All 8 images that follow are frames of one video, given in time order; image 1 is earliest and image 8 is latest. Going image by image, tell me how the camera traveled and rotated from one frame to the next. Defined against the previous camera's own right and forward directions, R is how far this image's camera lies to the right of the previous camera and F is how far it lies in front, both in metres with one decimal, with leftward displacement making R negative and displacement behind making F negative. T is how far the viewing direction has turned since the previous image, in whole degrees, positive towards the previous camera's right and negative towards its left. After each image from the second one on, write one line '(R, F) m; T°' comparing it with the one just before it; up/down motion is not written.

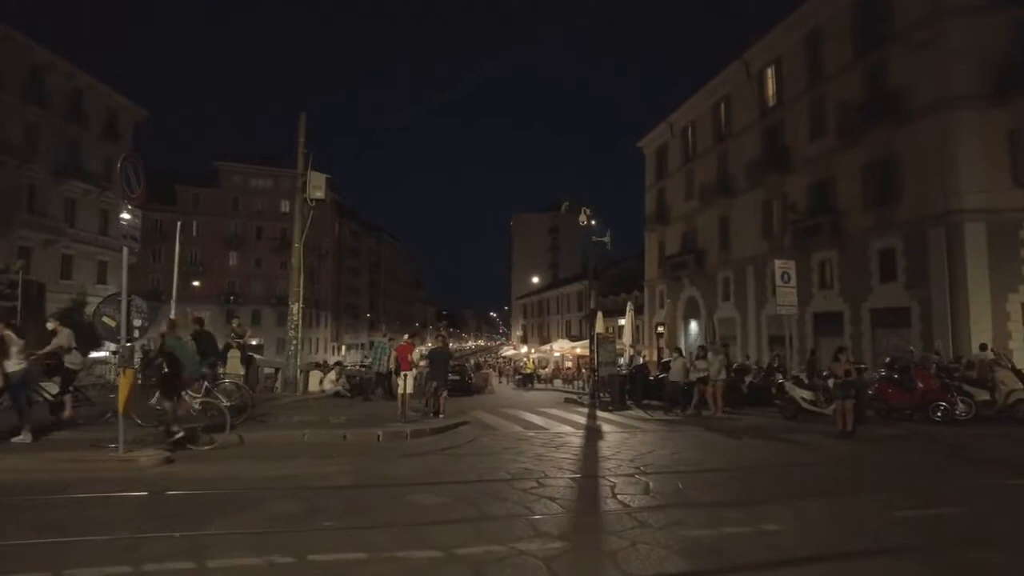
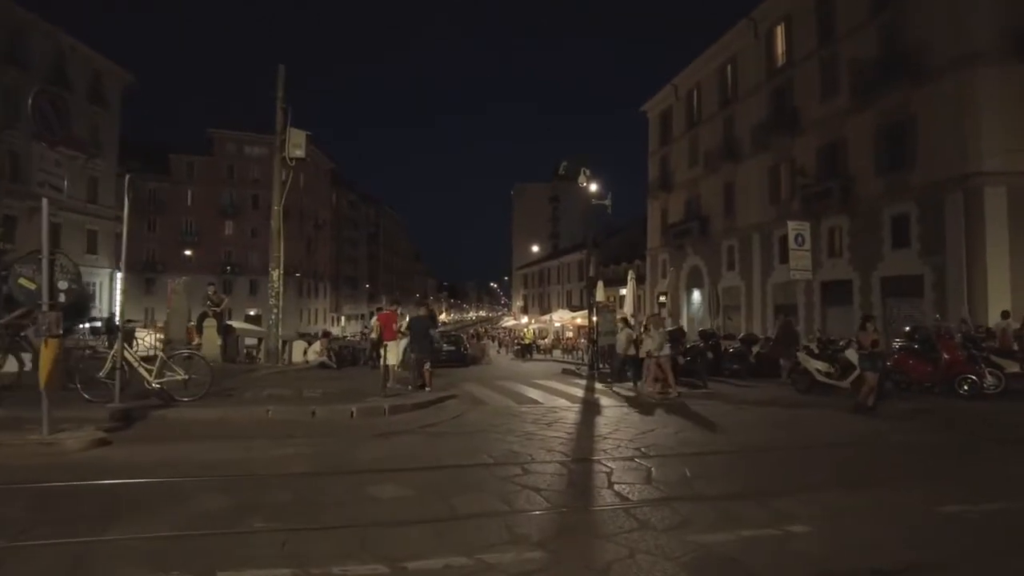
(+0.2, +1.2) m; 0°
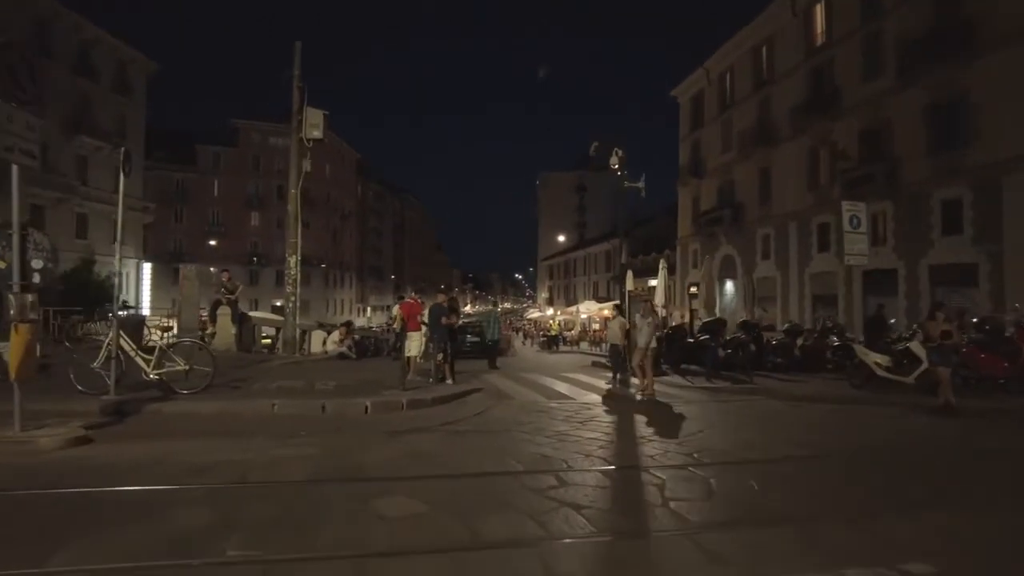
(-0.1, +1.1) m; -2°
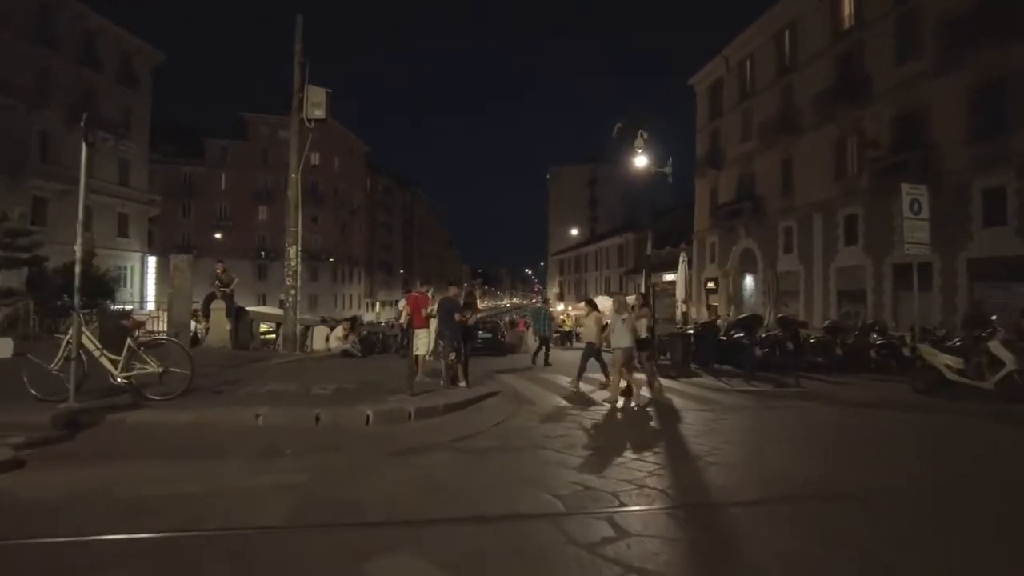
(-0.2, +1.5) m; -1°
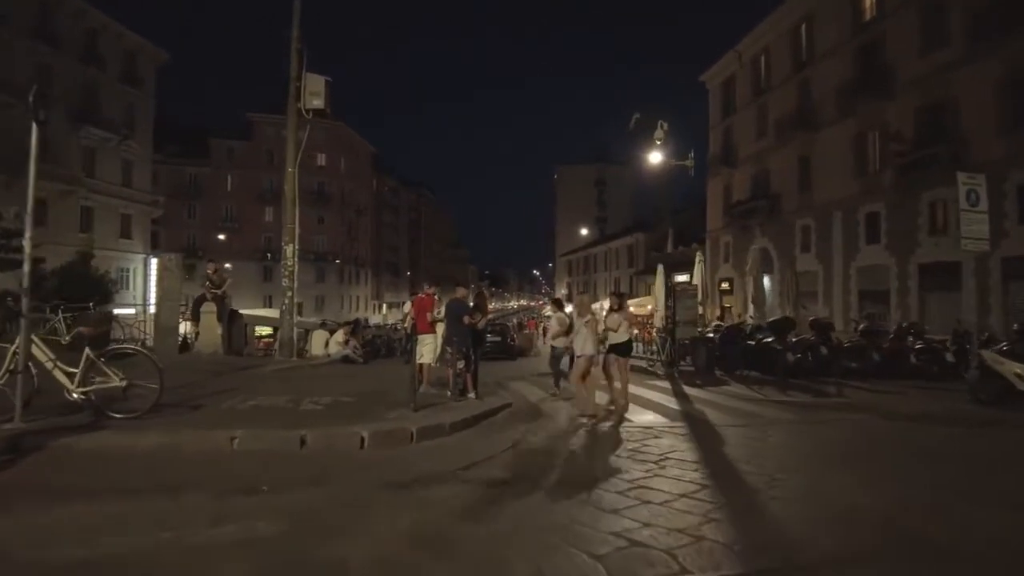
(-0.1, +1.2) m; -1°
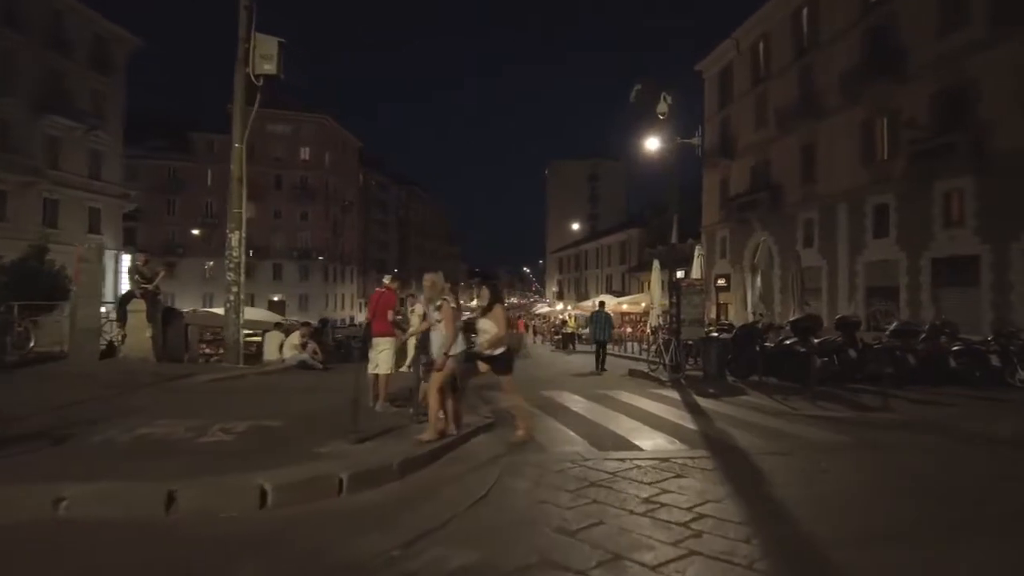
(+0.2, +2.2) m; +1°
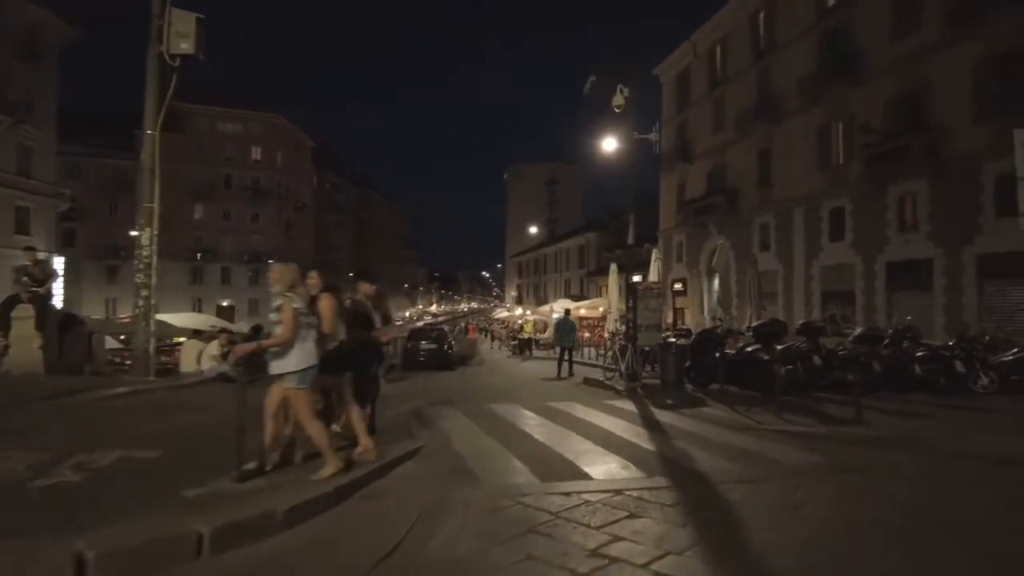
(+0.3, +1.1) m; +3°
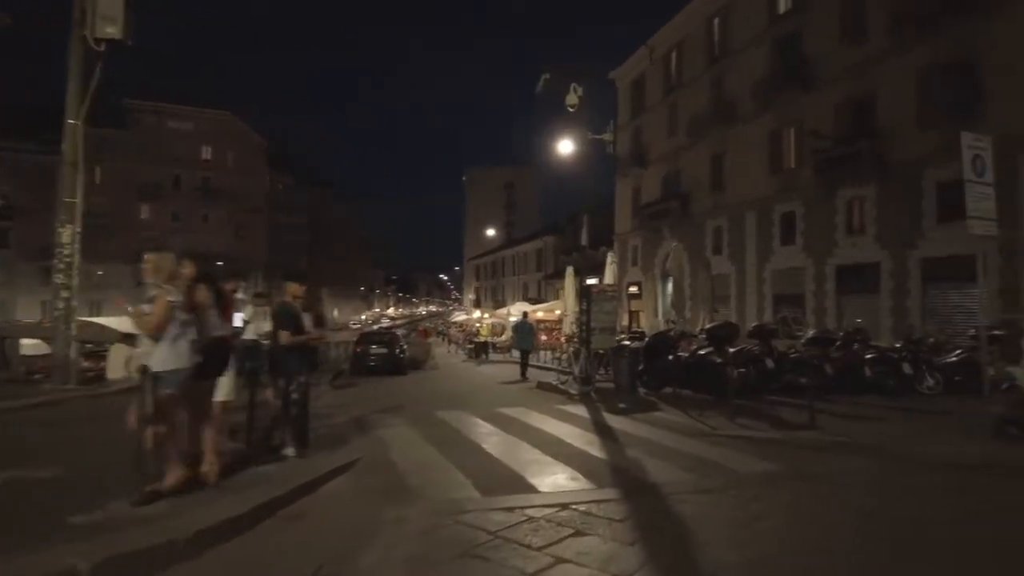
(+0.2, +0.4) m; +4°
